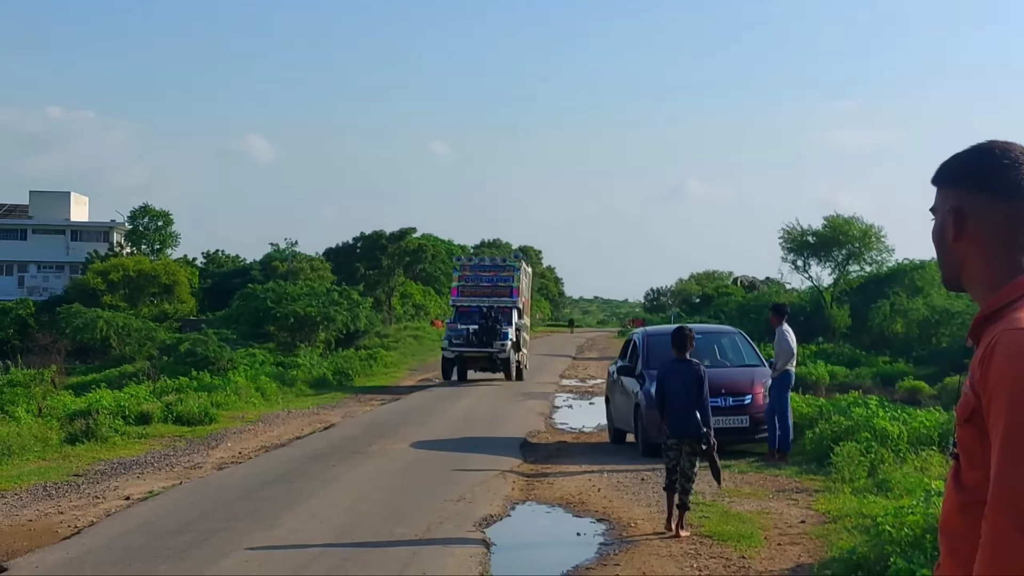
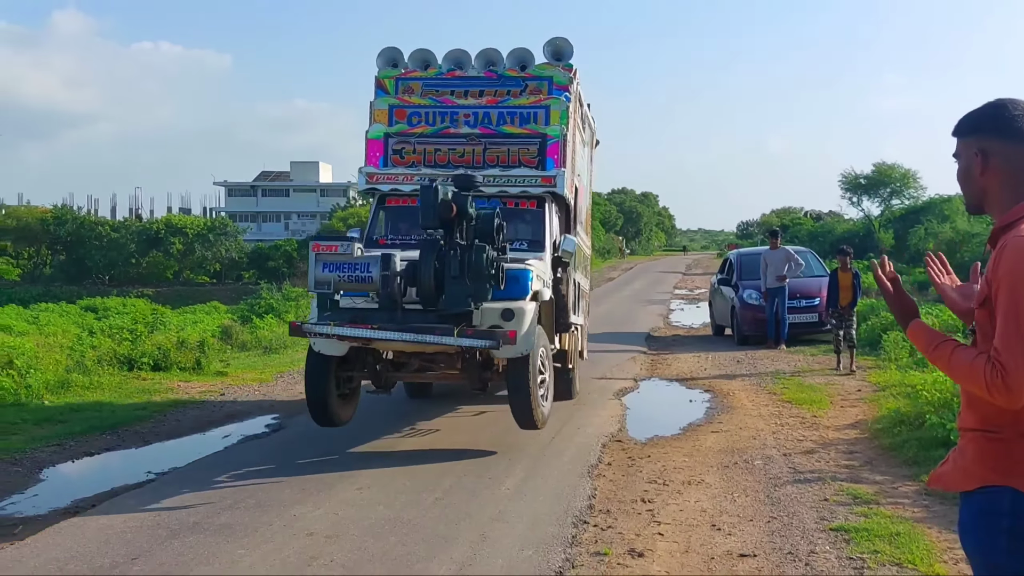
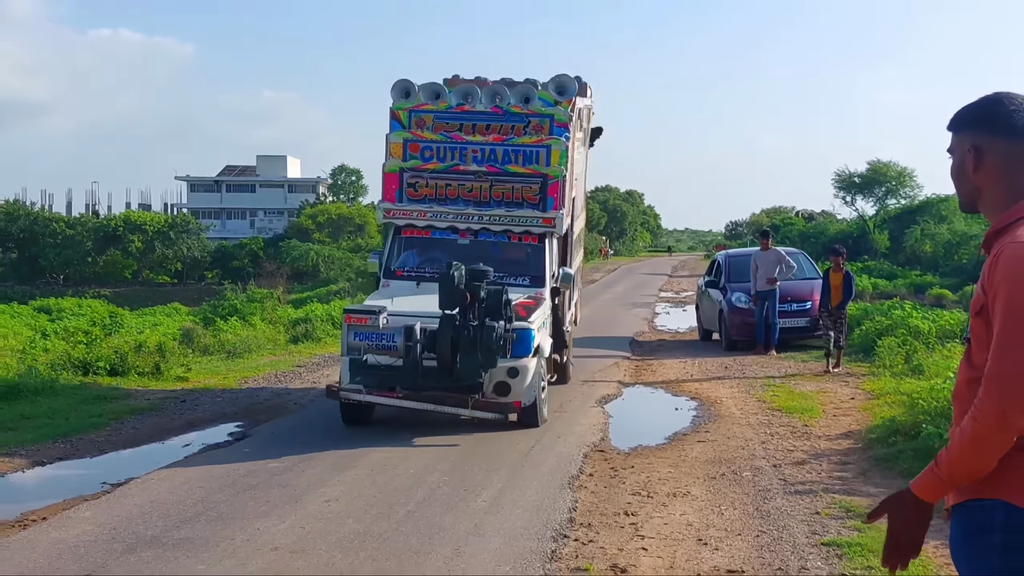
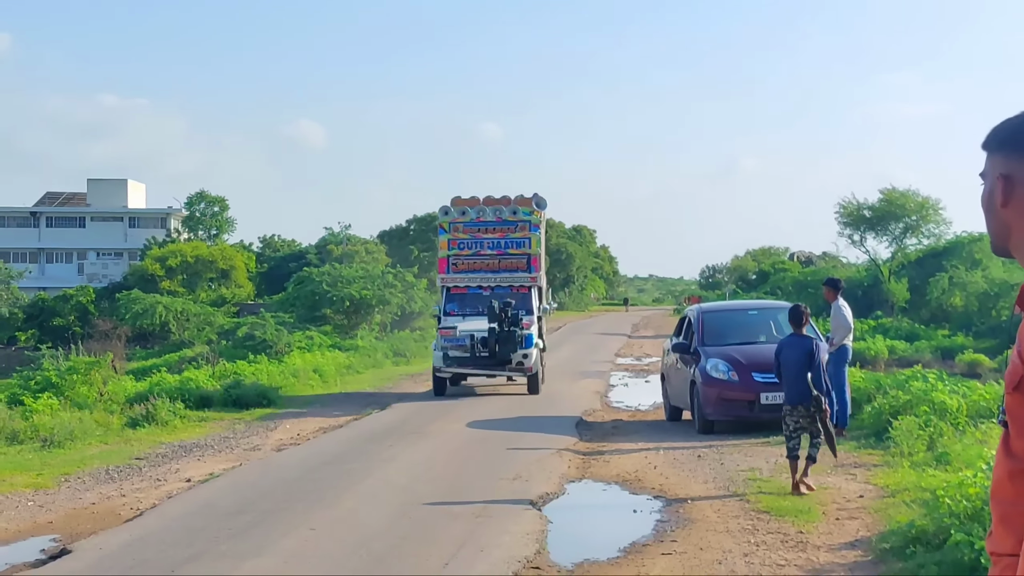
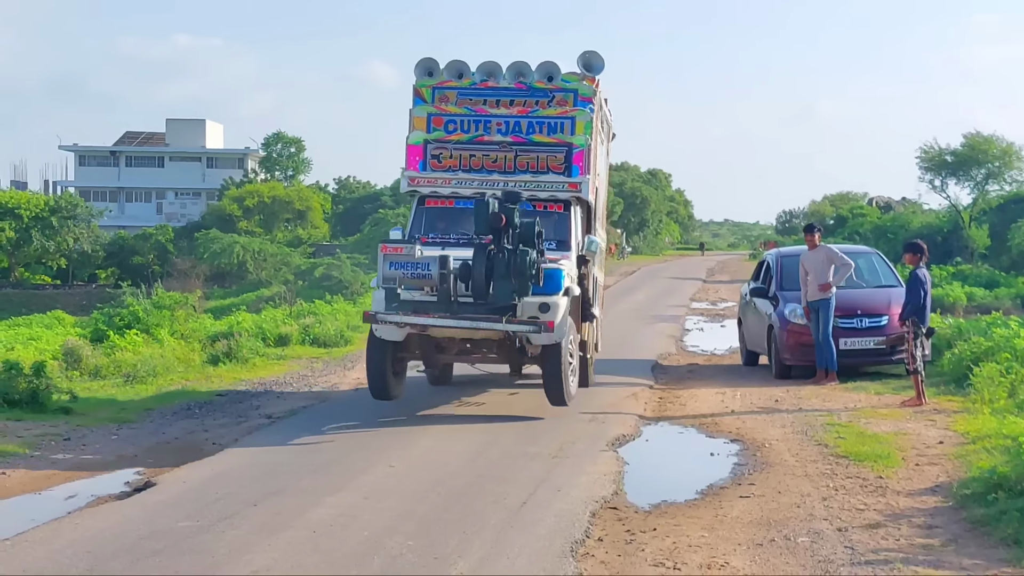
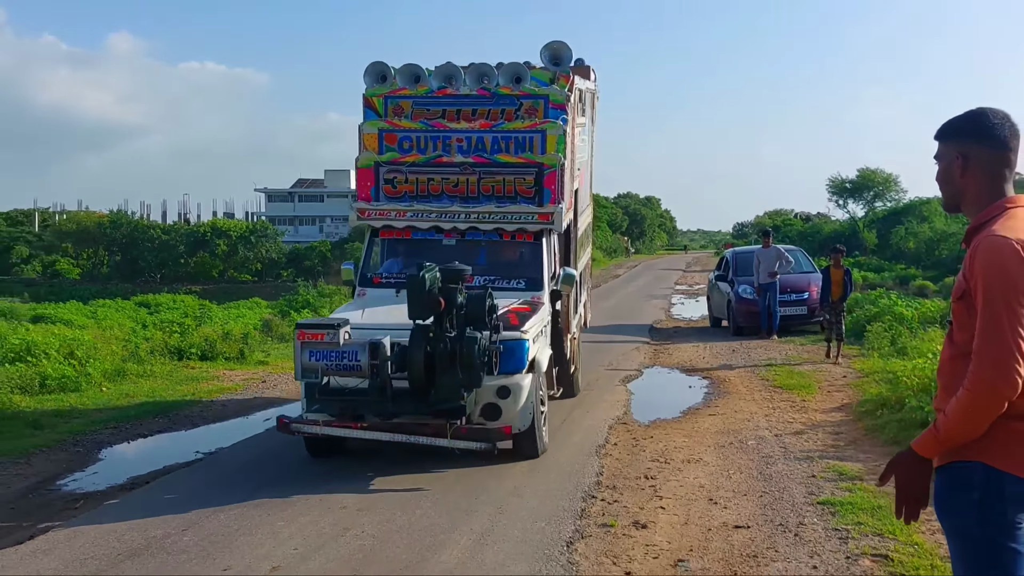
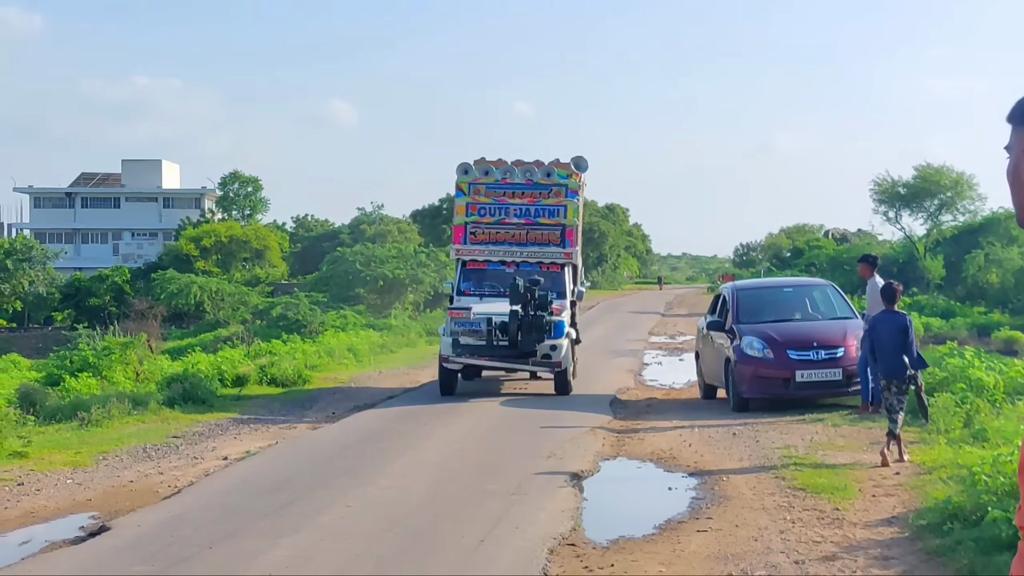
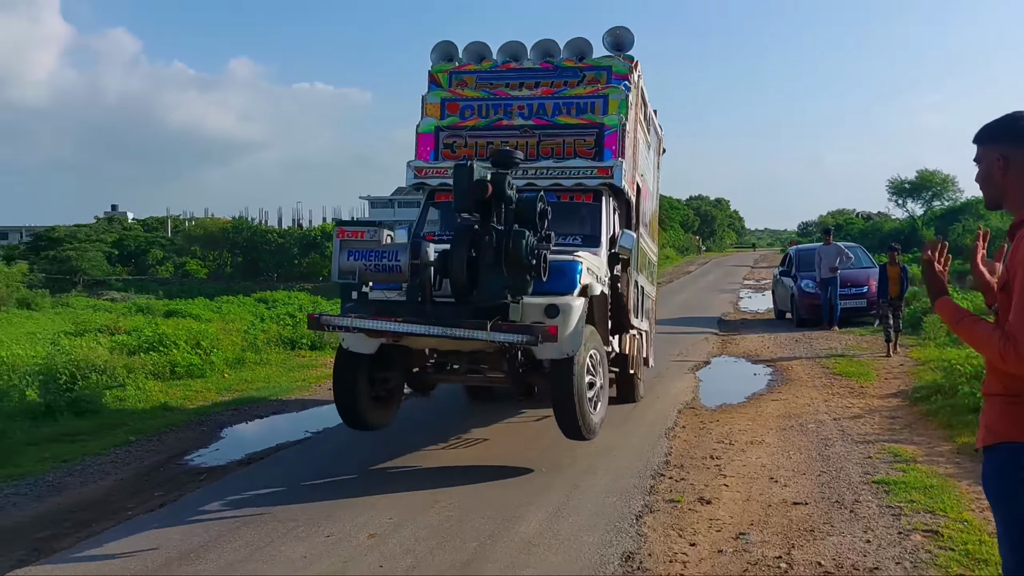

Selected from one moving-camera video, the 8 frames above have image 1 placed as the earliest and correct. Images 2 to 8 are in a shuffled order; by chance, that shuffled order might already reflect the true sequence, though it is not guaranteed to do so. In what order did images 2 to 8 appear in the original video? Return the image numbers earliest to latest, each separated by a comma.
4, 7, 5, 3, 2, 6, 8
